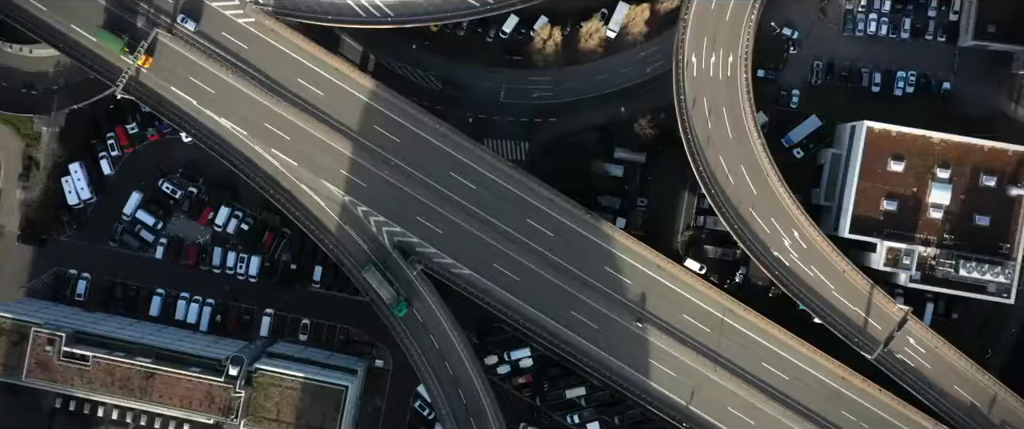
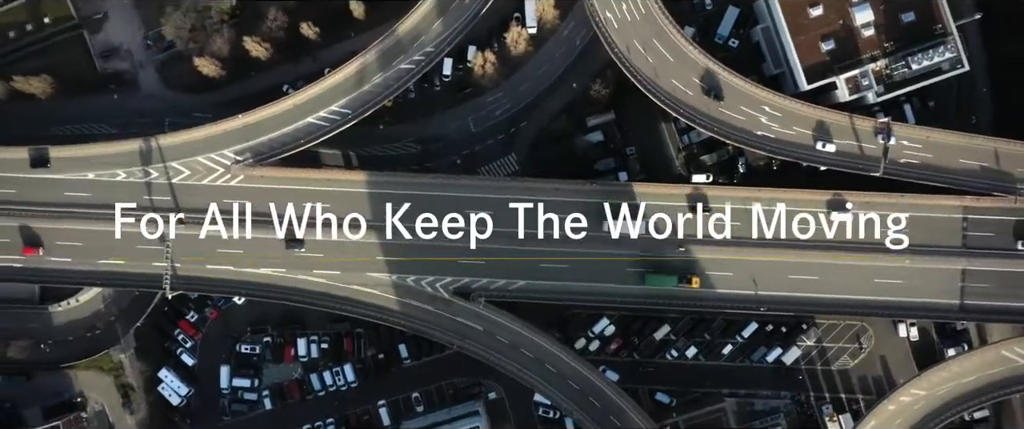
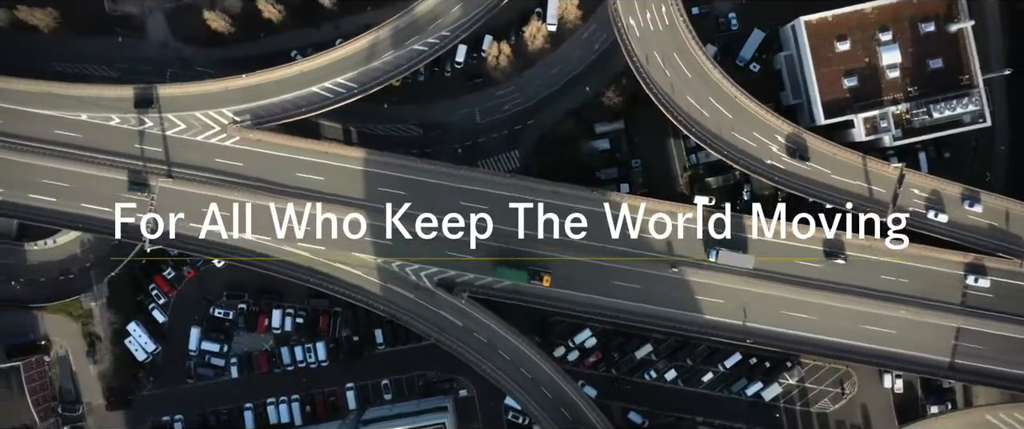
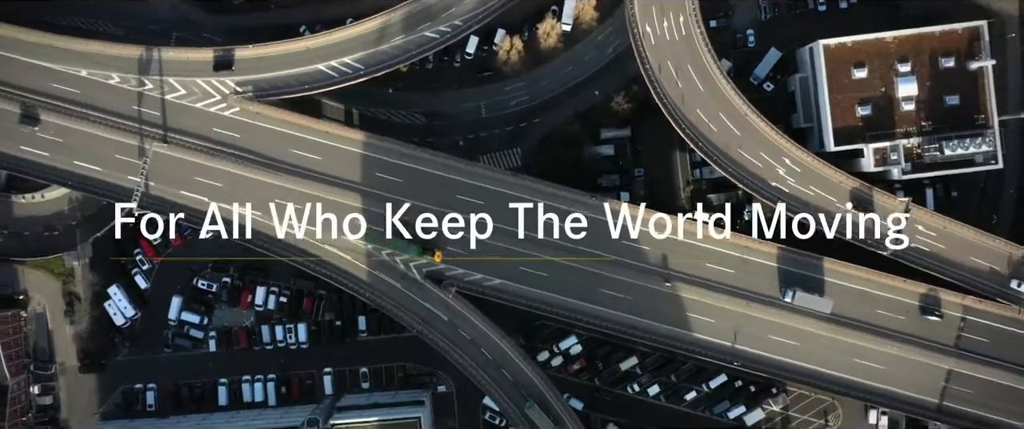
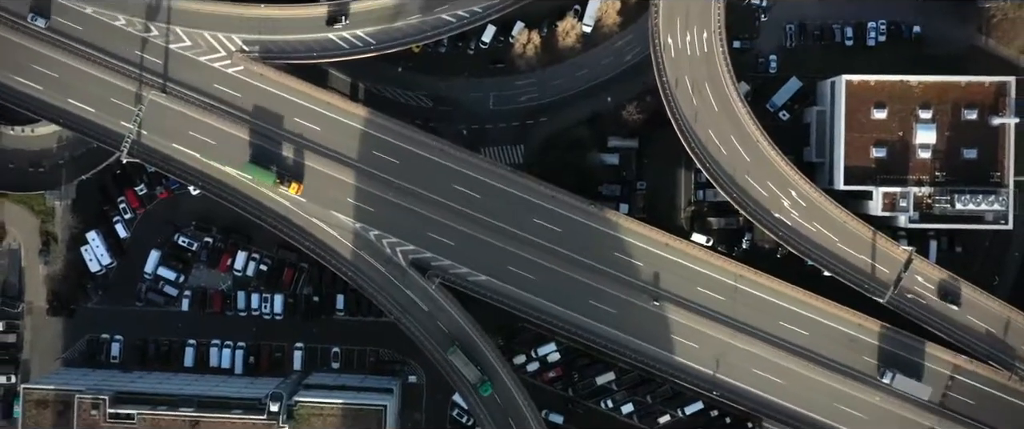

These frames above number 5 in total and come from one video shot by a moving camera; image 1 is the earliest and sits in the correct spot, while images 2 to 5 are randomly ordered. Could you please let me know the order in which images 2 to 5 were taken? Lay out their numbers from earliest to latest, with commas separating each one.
5, 4, 3, 2
